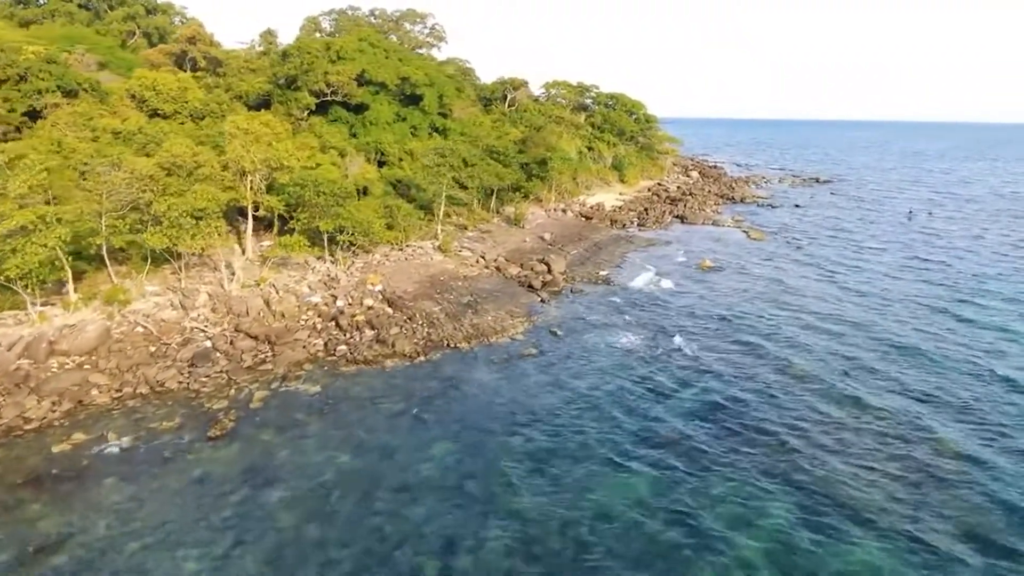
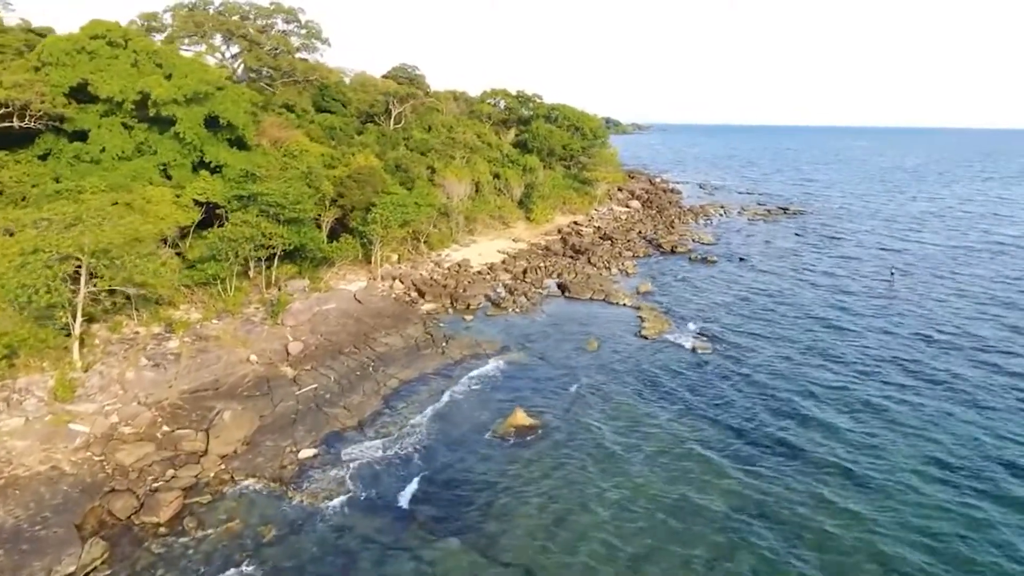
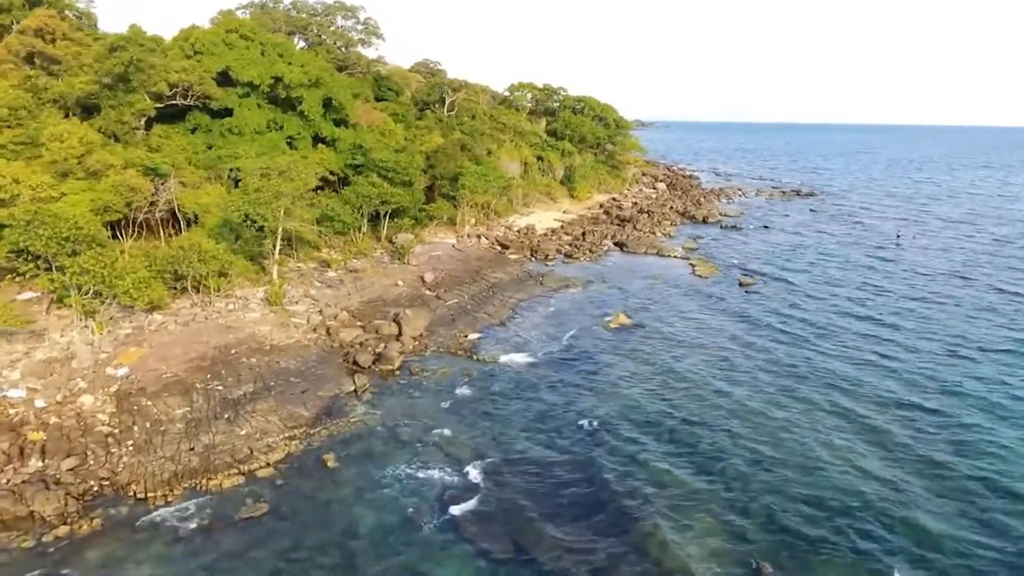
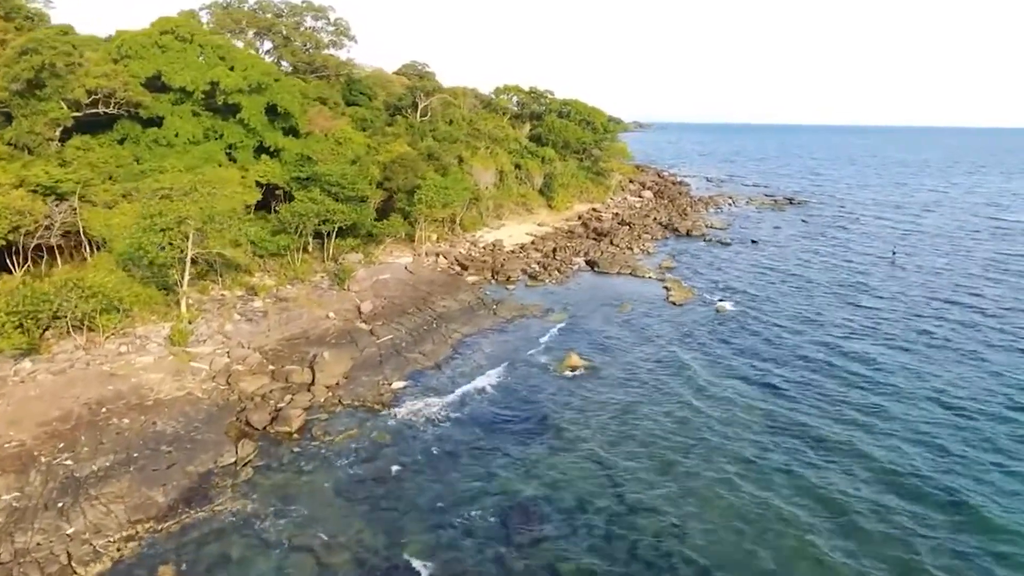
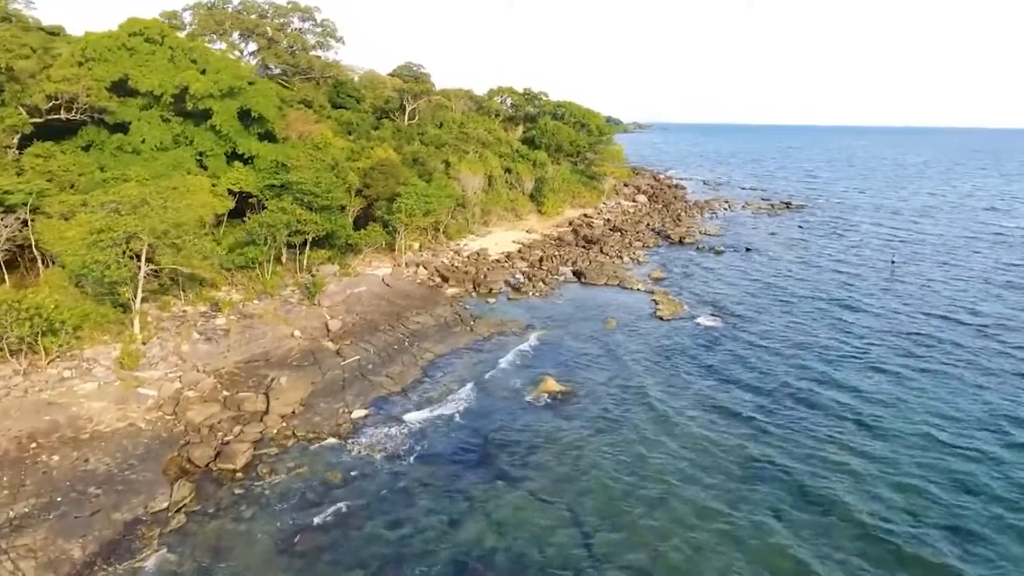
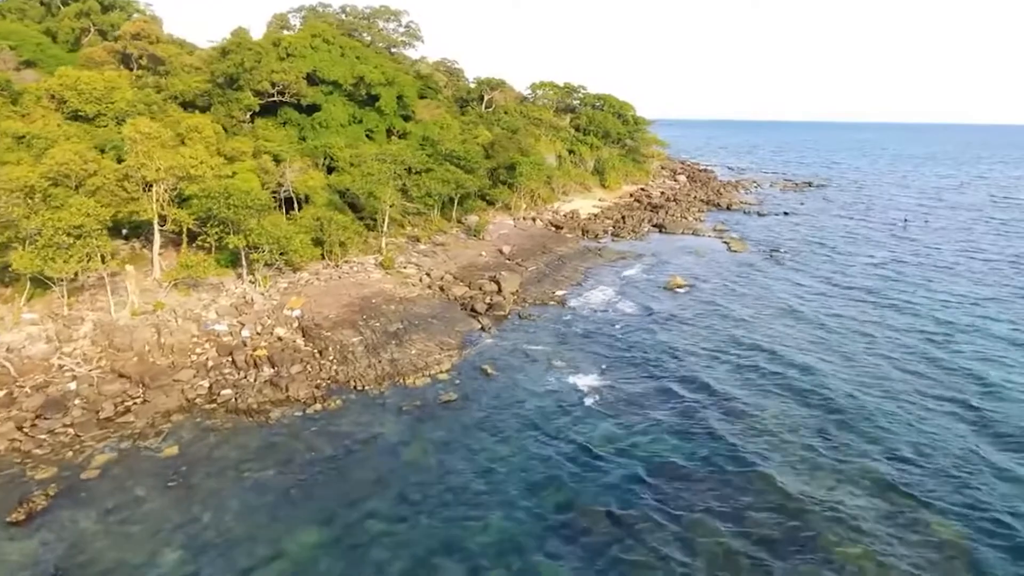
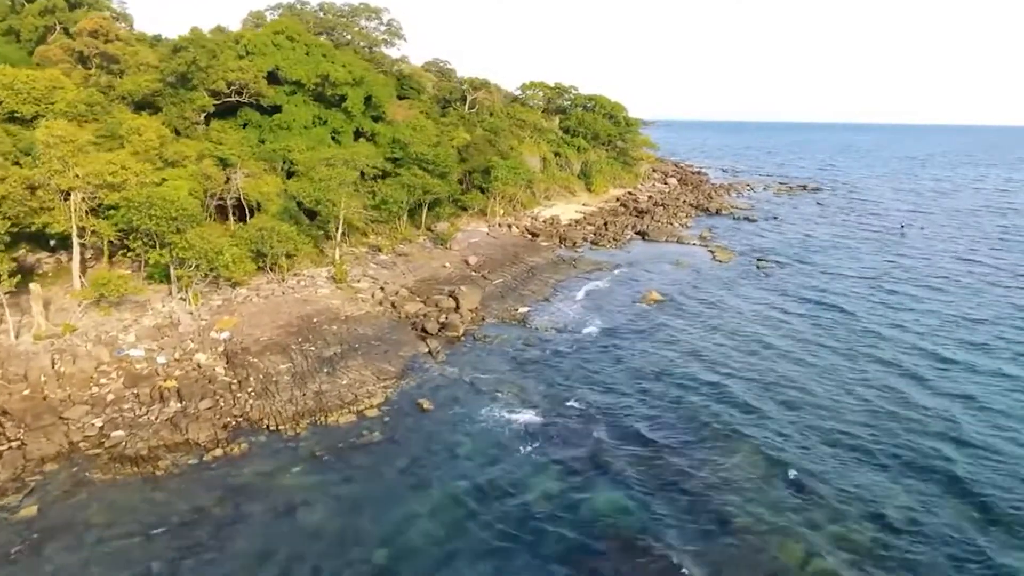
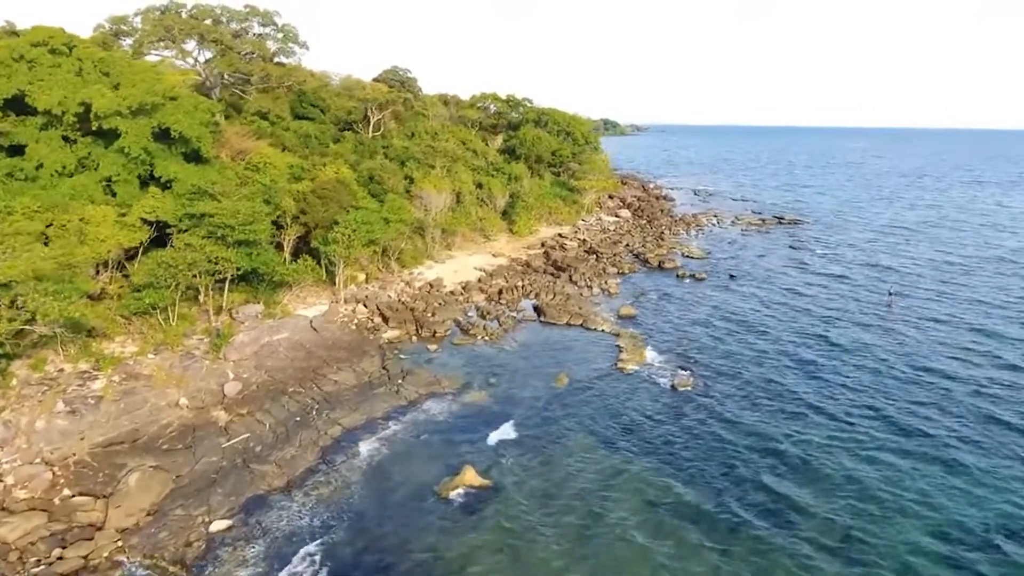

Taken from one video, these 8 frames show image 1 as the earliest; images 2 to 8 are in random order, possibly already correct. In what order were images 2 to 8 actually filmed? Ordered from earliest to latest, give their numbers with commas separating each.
6, 7, 3, 4, 5, 2, 8
